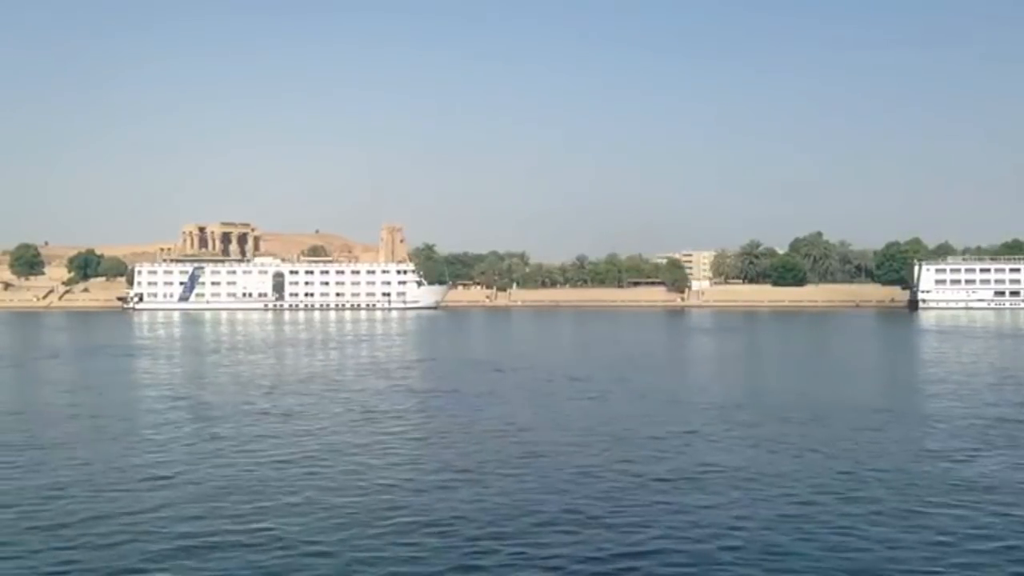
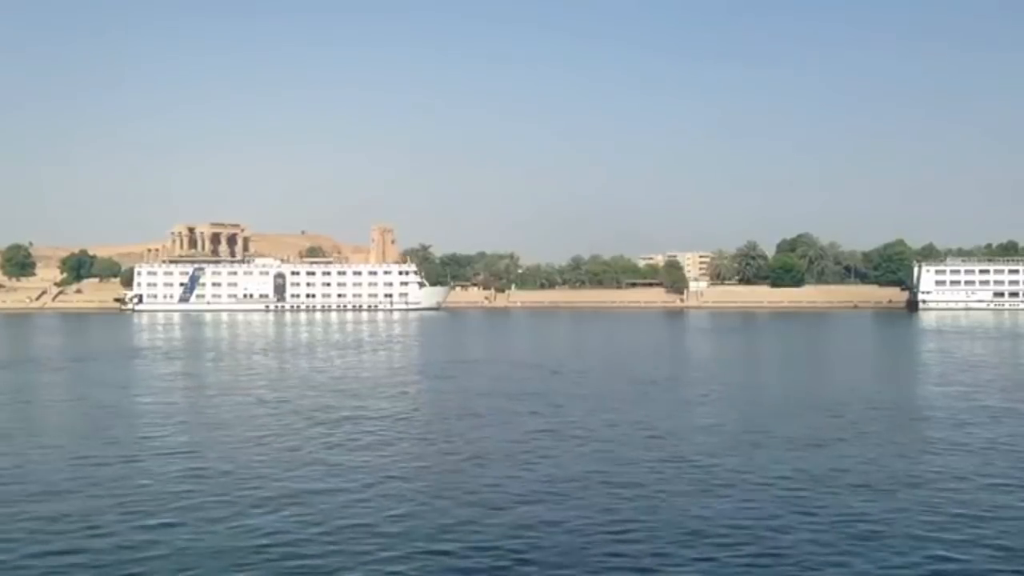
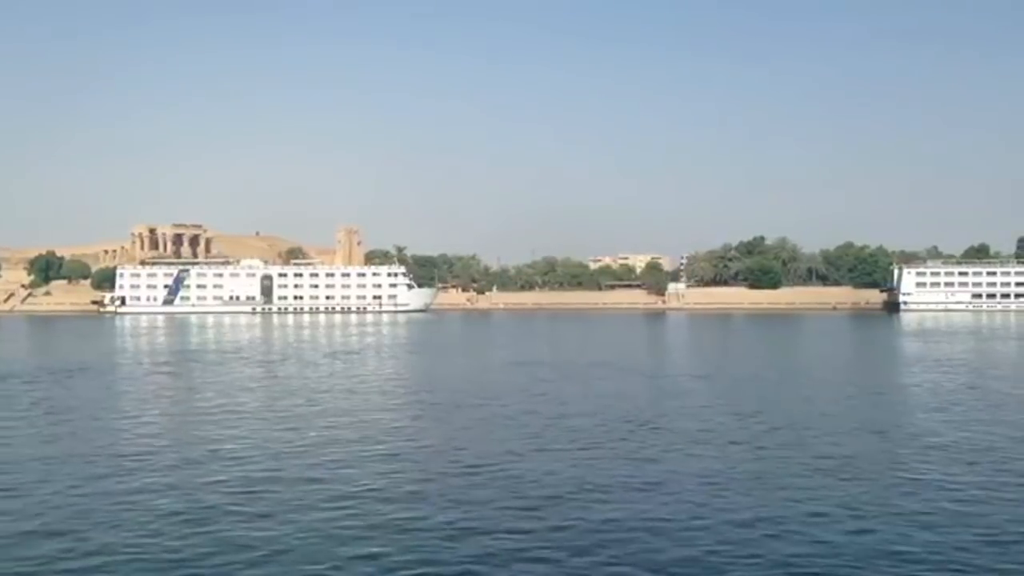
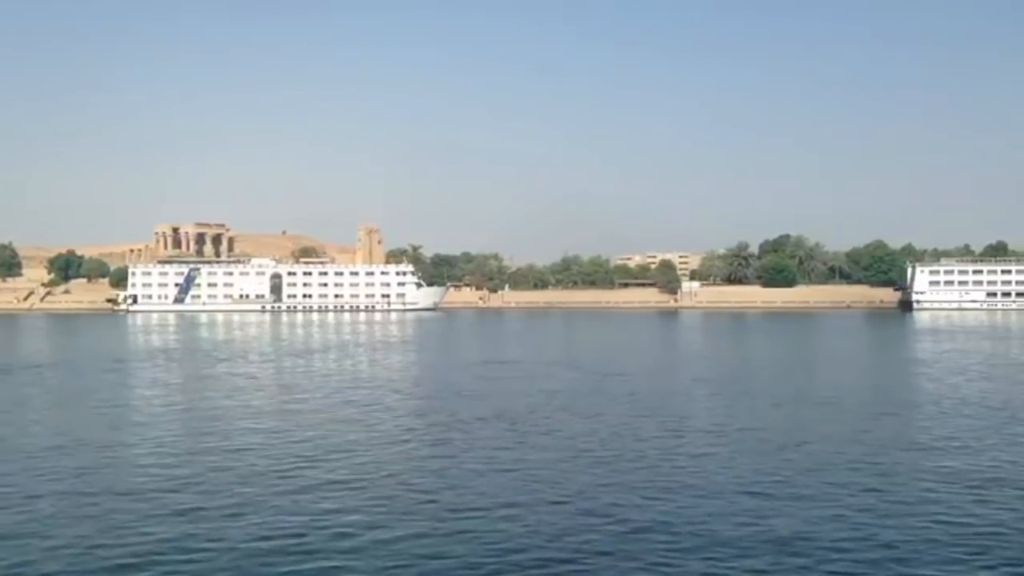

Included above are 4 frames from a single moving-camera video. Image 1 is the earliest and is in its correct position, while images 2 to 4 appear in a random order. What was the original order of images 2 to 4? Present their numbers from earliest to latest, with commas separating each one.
2, 4, 3
